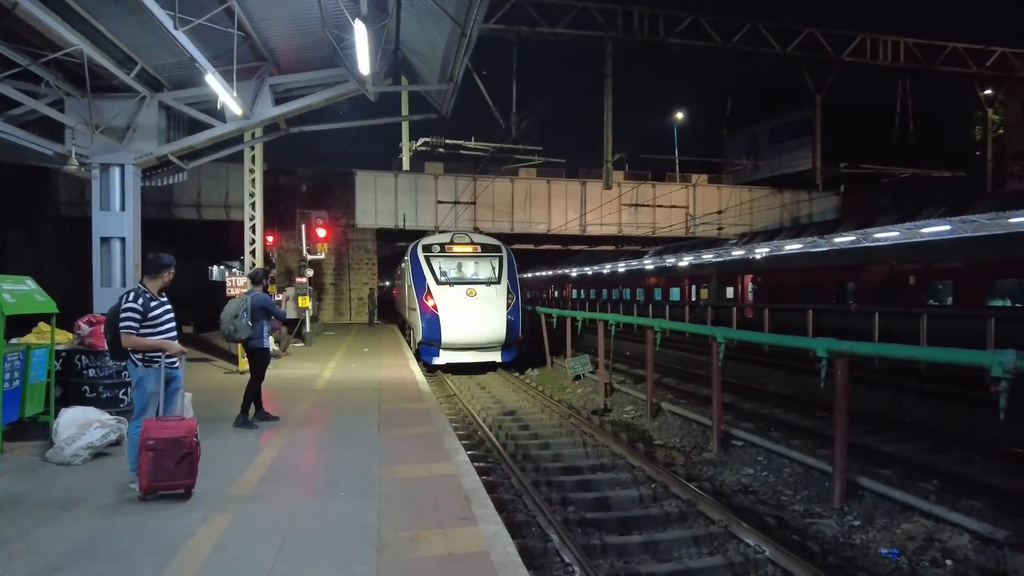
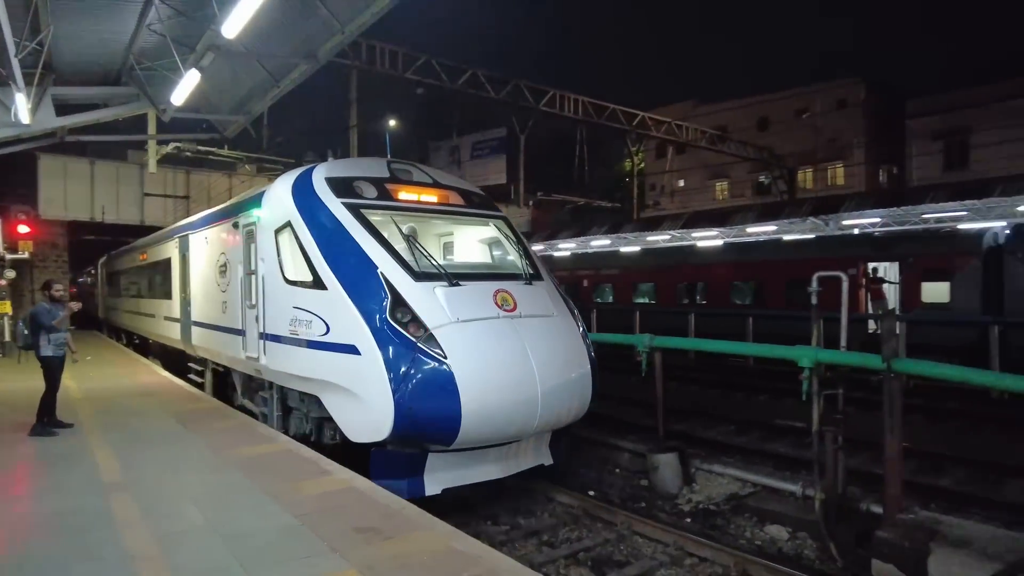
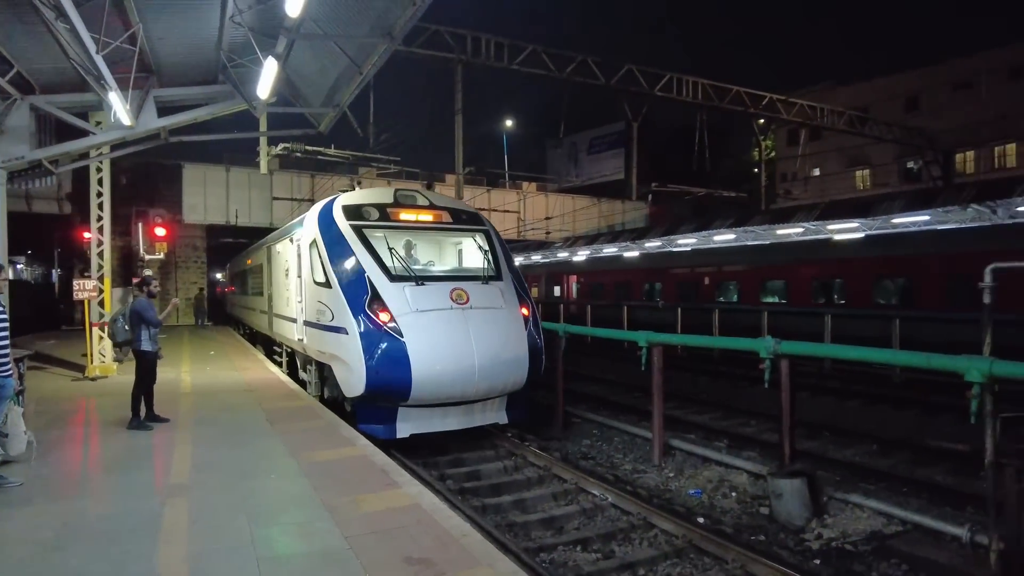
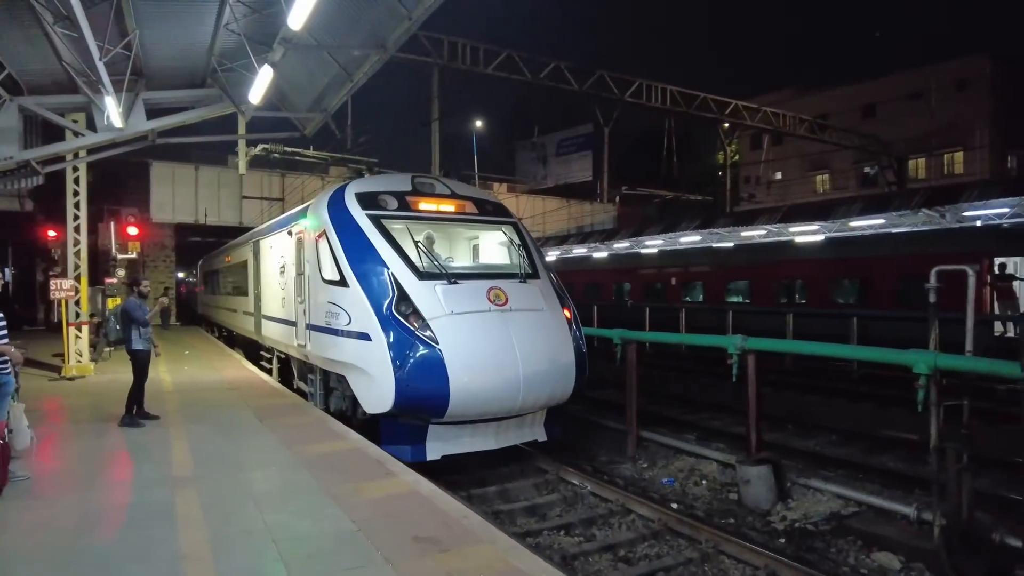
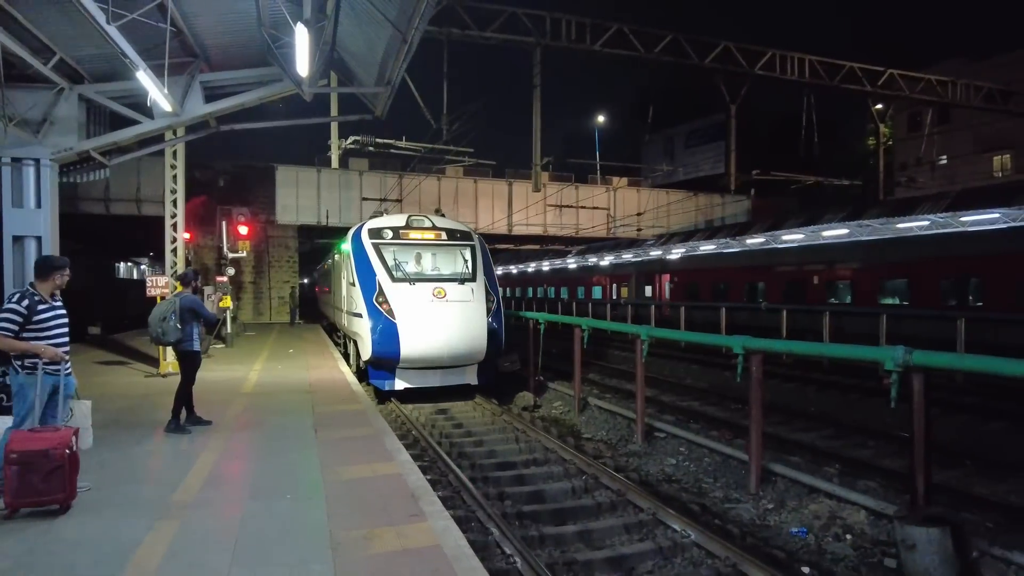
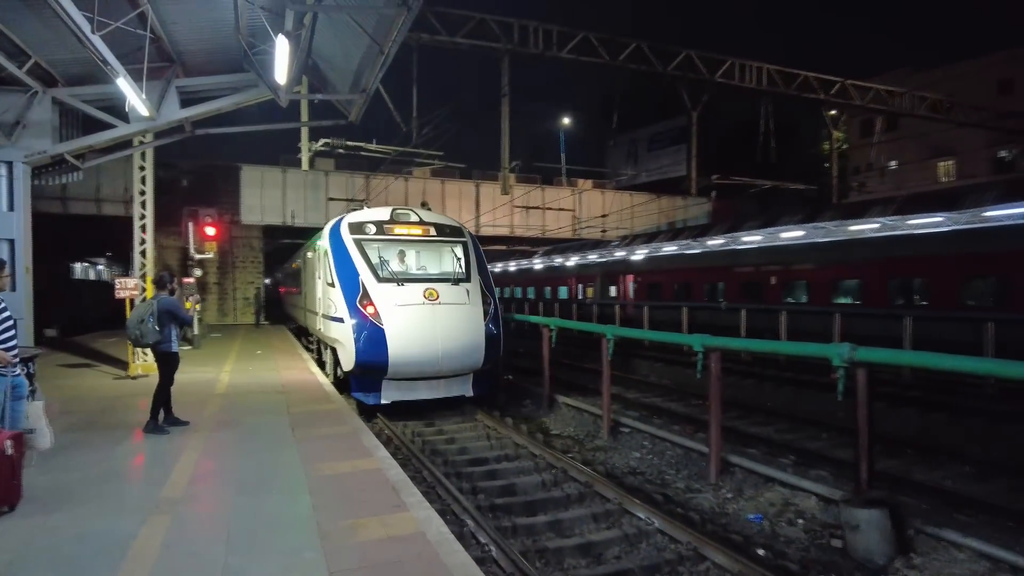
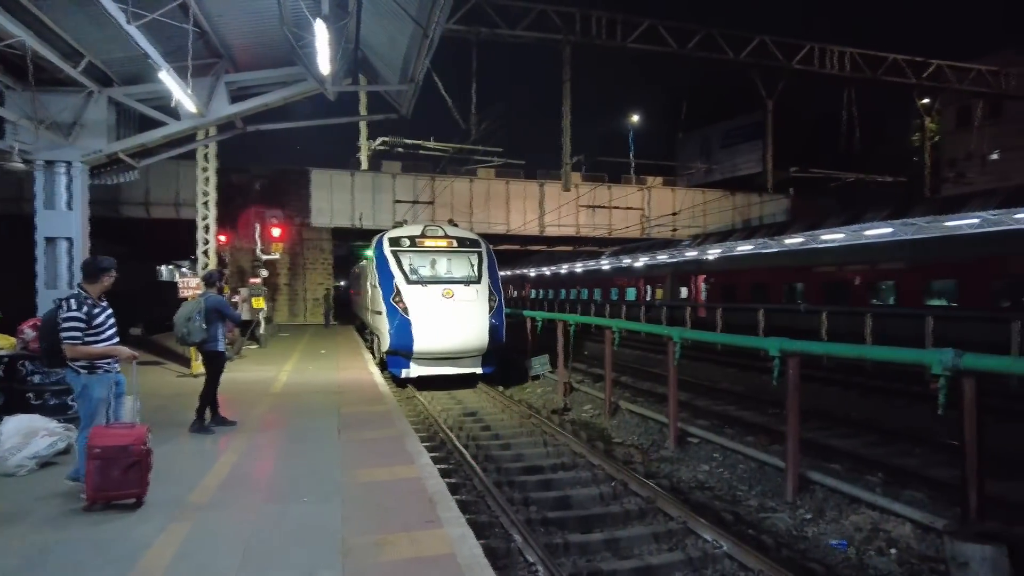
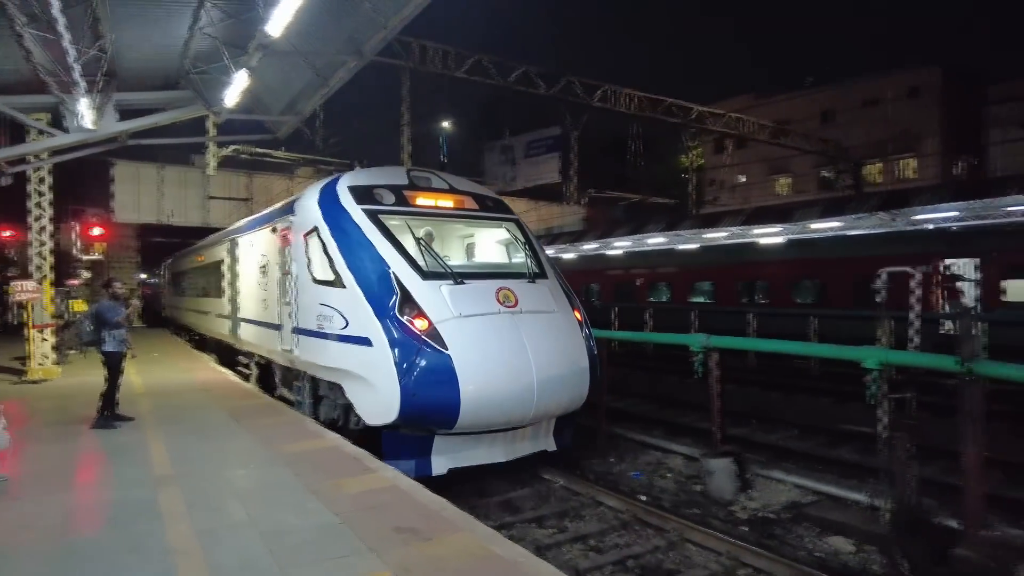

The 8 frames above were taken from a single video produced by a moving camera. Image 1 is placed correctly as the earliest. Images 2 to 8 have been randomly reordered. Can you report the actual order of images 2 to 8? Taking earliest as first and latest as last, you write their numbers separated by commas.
7, 5, 6, 3, 4, 8, 2
